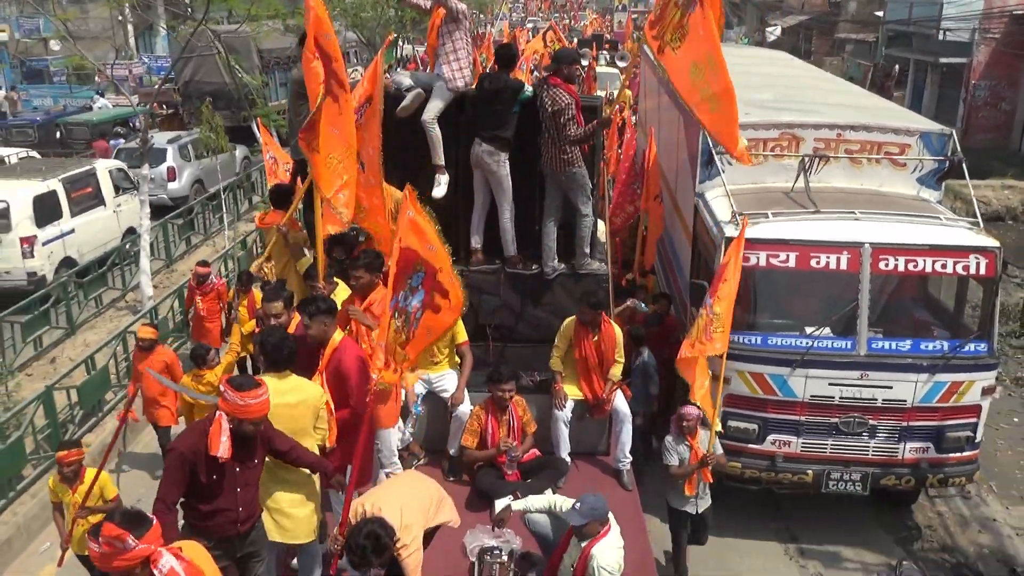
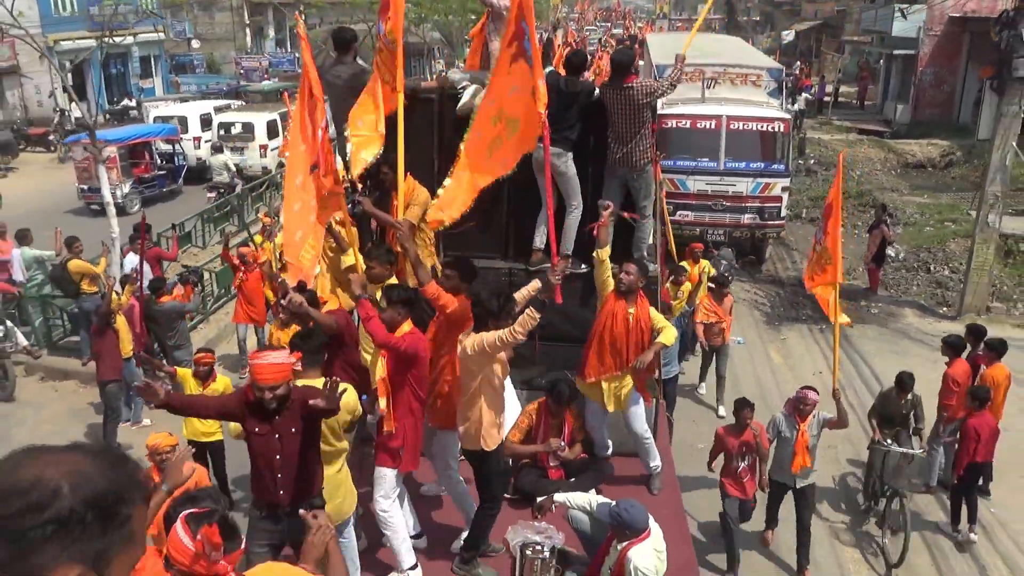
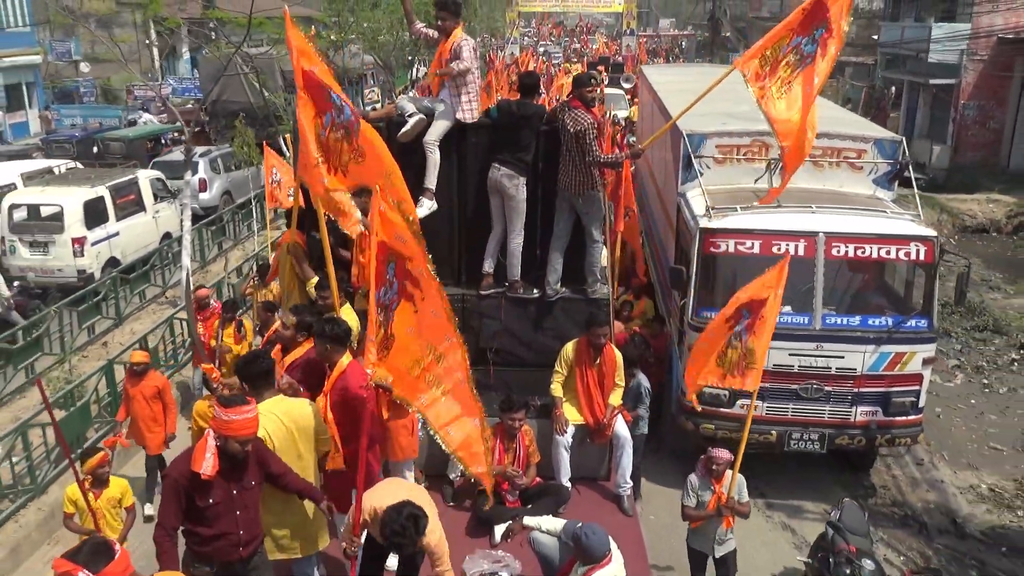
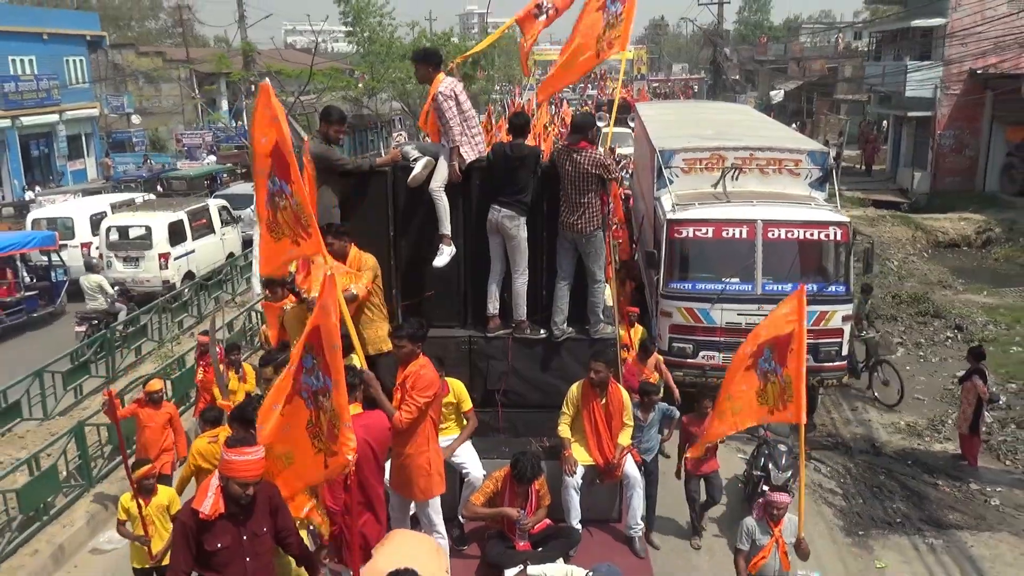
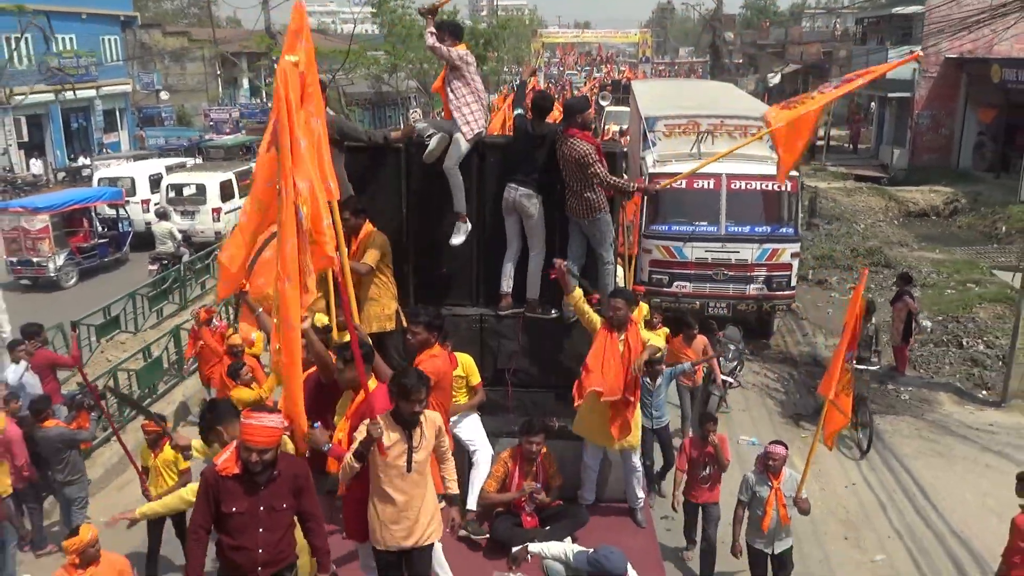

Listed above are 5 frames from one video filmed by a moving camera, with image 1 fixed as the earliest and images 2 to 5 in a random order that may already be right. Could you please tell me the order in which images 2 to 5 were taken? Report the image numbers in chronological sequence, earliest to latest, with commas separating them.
3, 4, 5, 2
